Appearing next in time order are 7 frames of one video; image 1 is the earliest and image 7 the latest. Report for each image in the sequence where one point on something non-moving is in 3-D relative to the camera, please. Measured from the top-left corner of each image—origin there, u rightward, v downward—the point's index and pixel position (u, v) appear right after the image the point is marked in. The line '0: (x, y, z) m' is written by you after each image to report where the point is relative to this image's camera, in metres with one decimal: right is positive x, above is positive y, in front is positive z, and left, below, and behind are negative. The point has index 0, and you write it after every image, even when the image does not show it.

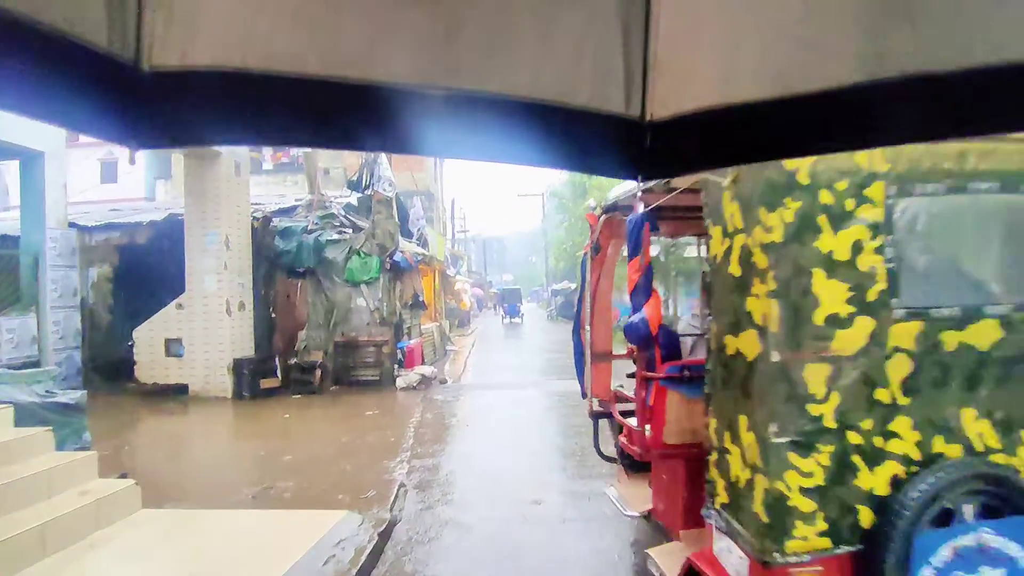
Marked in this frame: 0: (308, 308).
0: (-2.3, -0.2, +10.6) m
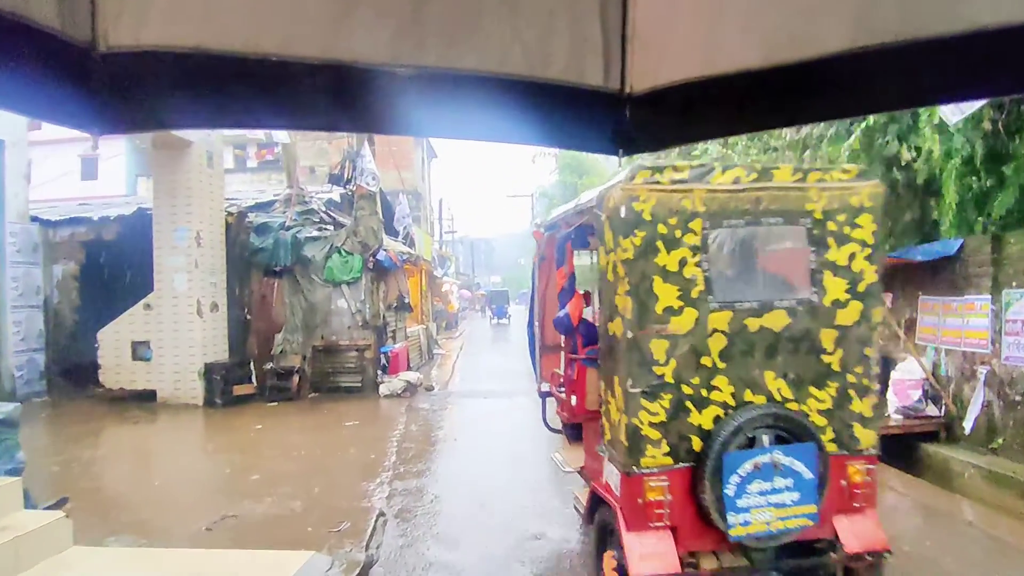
0: (-2.4, -0.2, +10.1) m
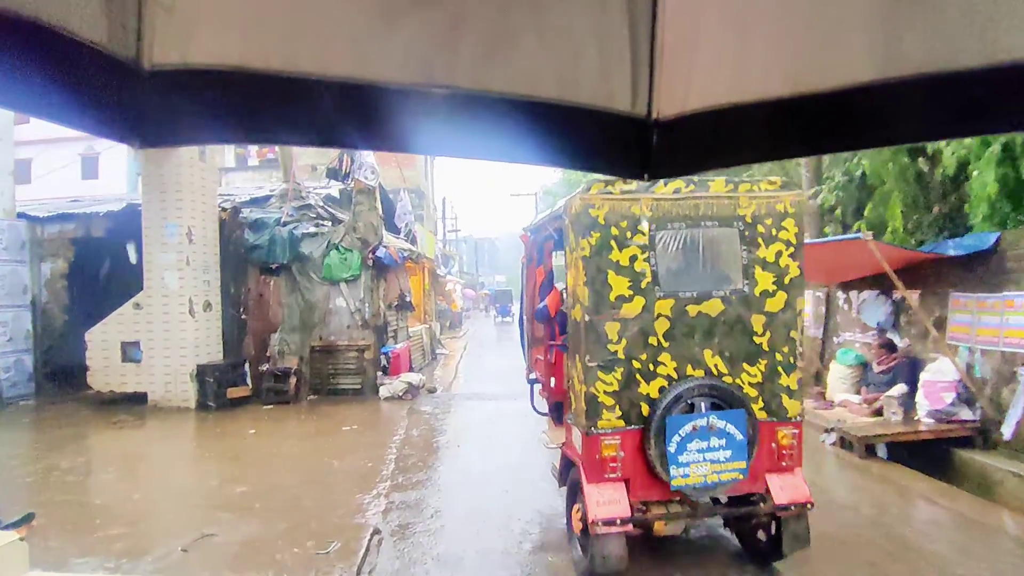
0: (-2.3, -0.2, +9.8) m
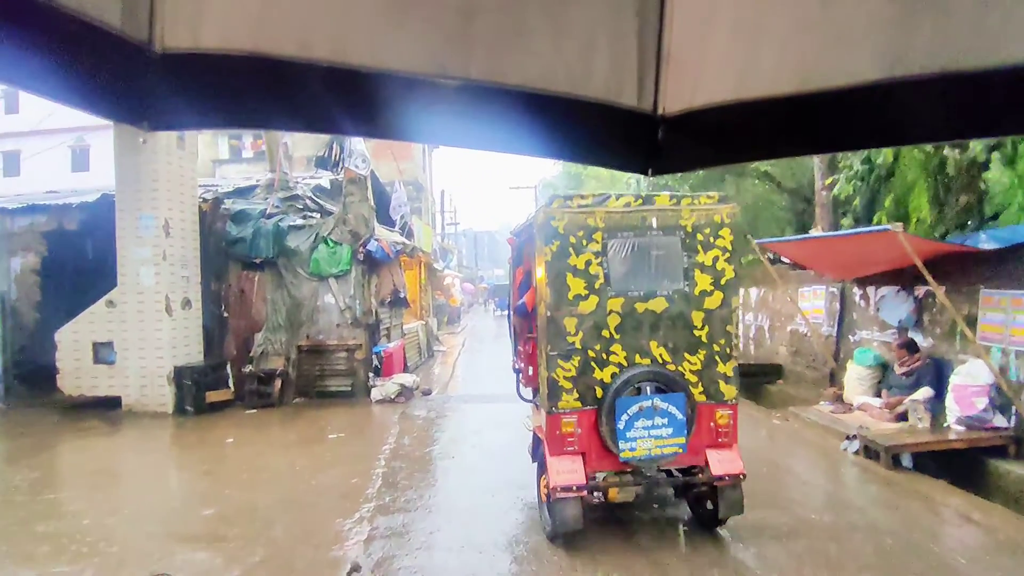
0: (-2.3, -0.2, +9.4) m
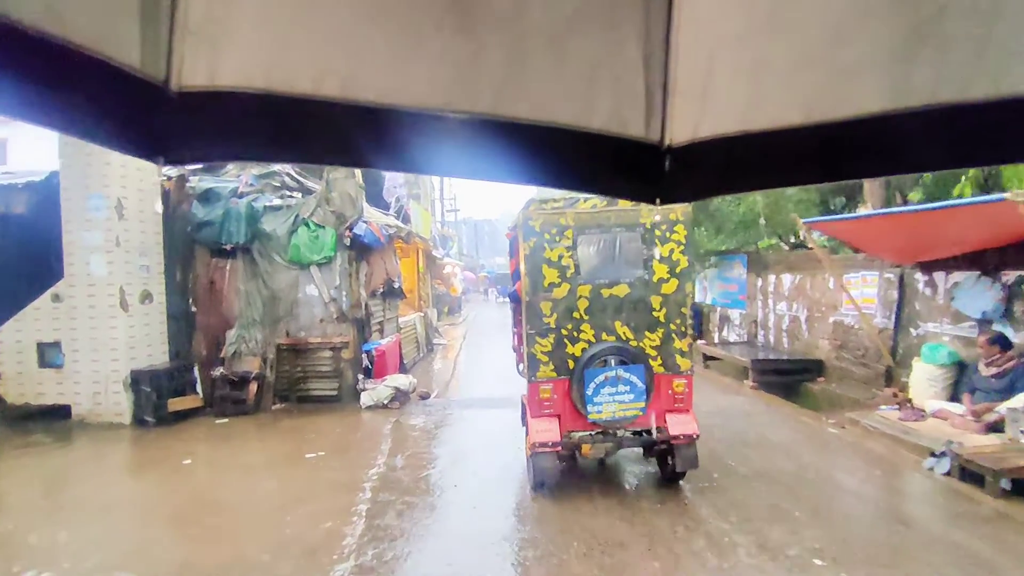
0: (-2.3, -0.1, +8.5) m
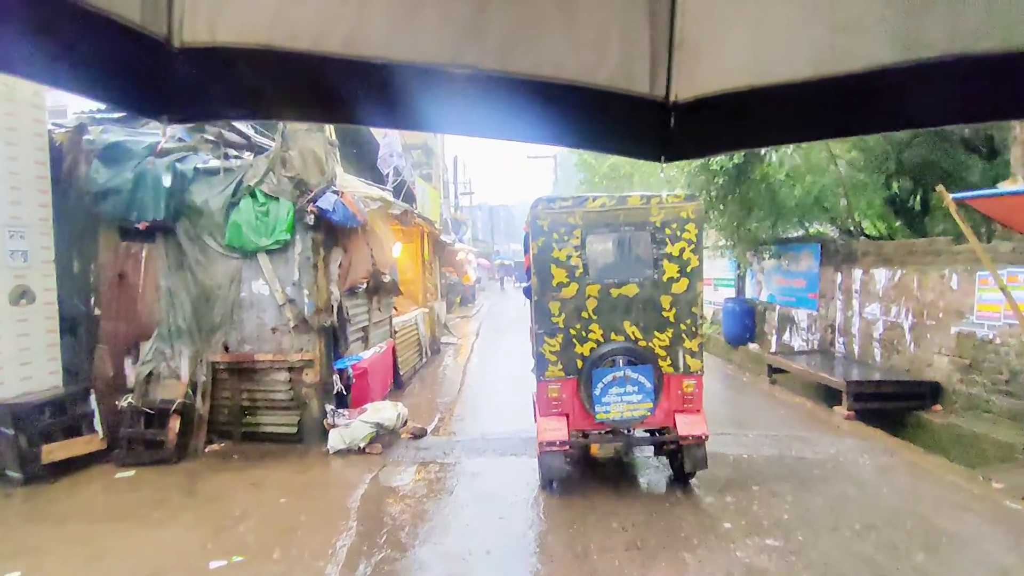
0: (-2.1, 0.0, +6.8) m
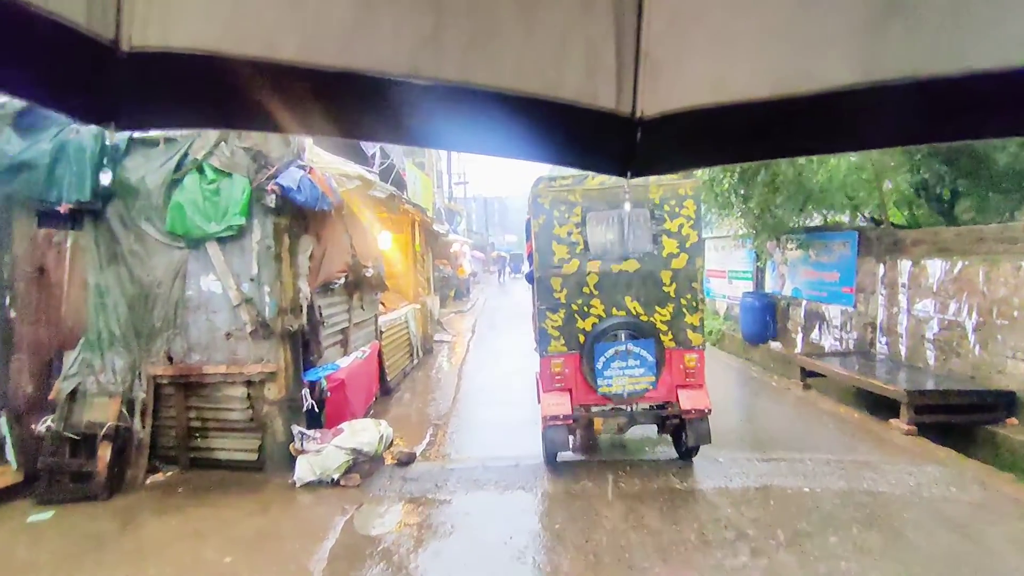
0: (-2.1, 0.0, +5.9) m
